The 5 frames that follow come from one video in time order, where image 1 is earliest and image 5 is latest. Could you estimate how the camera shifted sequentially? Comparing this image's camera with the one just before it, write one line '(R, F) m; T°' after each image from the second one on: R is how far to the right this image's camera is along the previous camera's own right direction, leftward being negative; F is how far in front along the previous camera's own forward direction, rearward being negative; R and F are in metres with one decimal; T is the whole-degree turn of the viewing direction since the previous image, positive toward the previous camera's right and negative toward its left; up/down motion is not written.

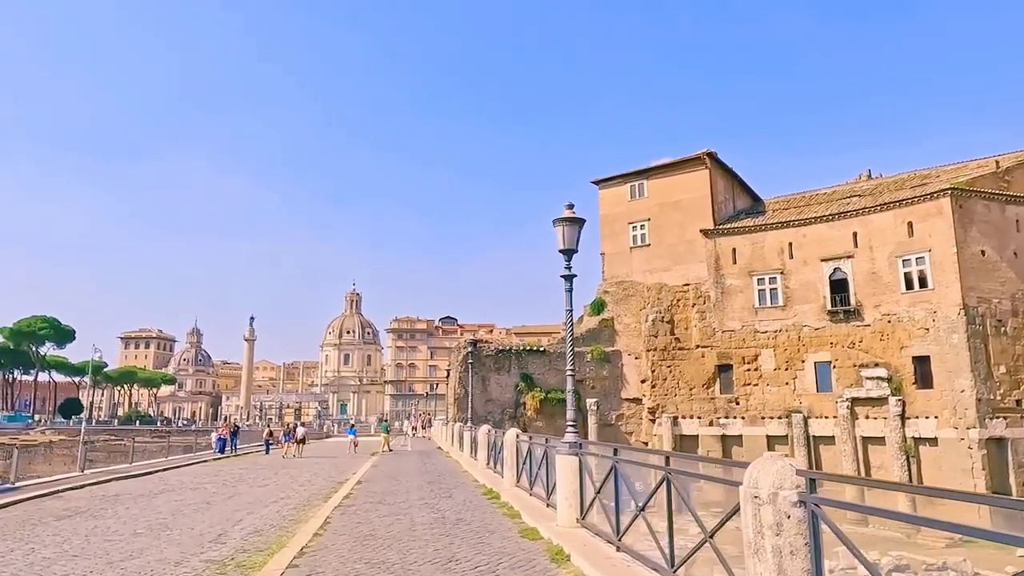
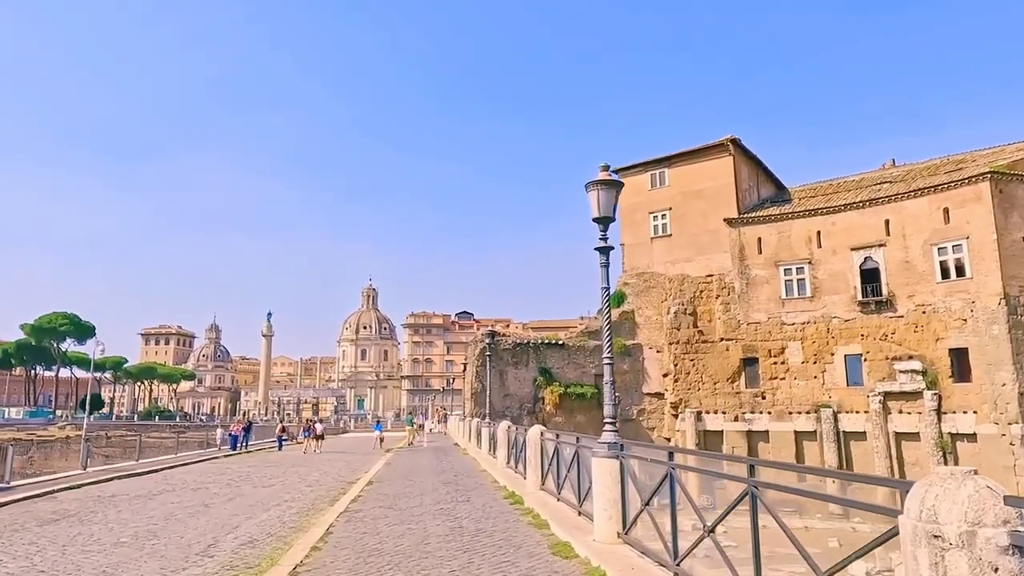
(-0.1, +0.8) m; -1°
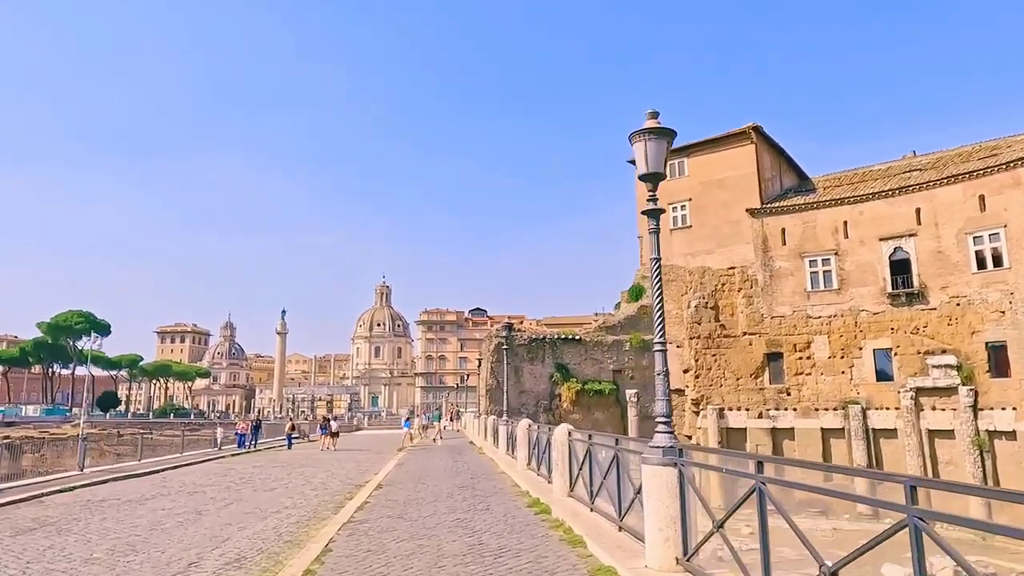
(-0.1, +0.8) m; -1°
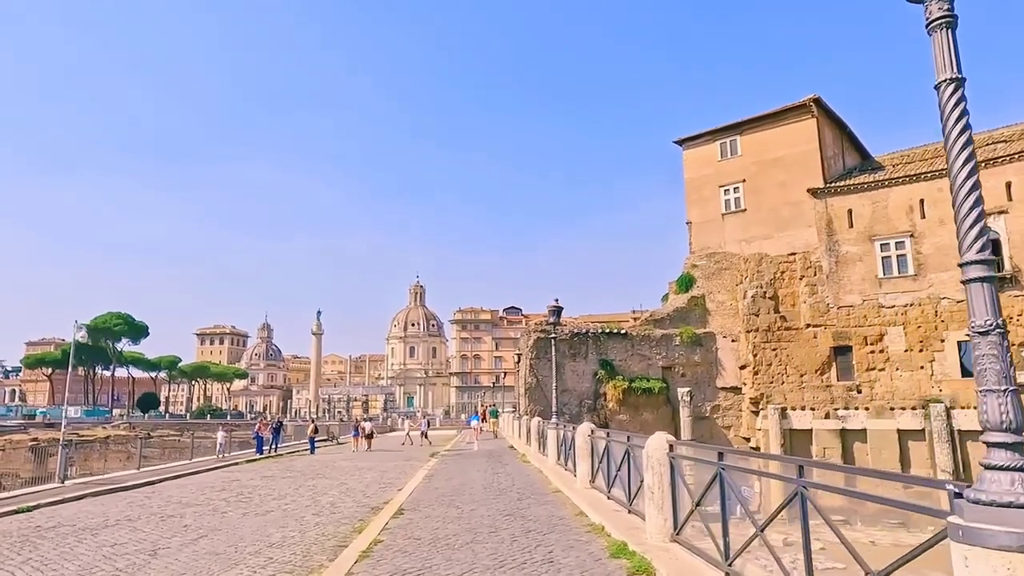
(-0.2, +2.1) m; -3°
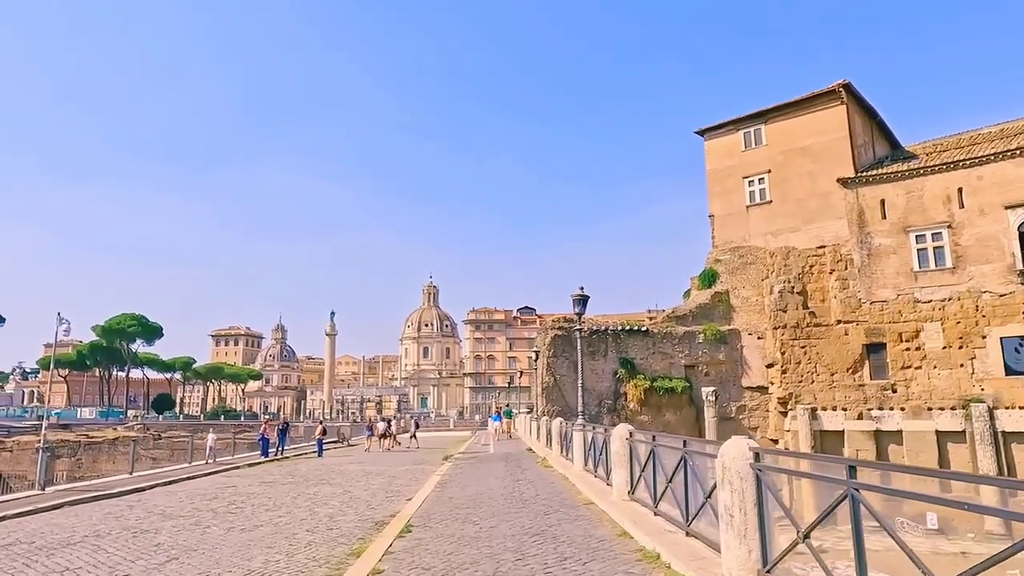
(-0.1, +1.0) m; -1°
